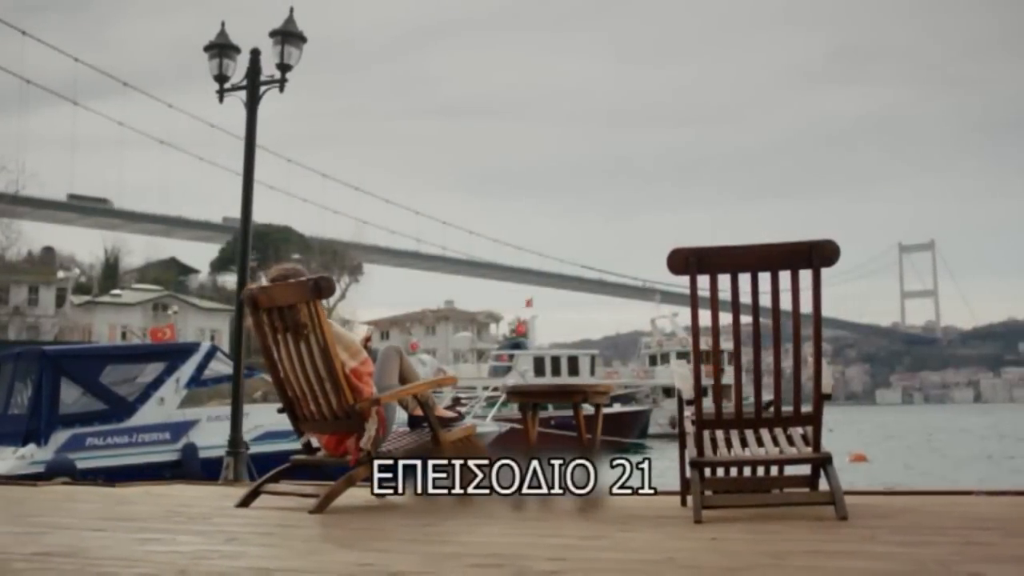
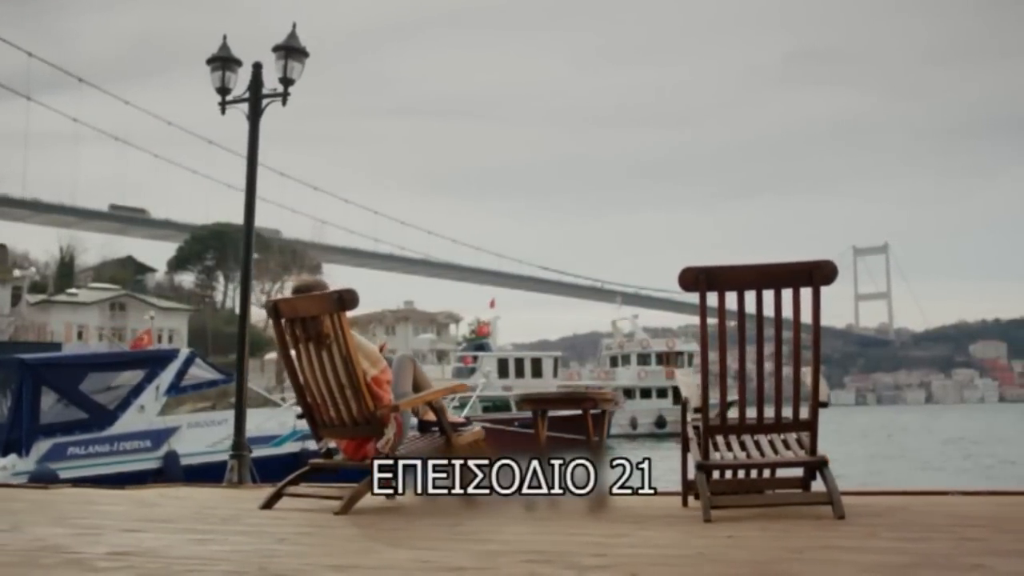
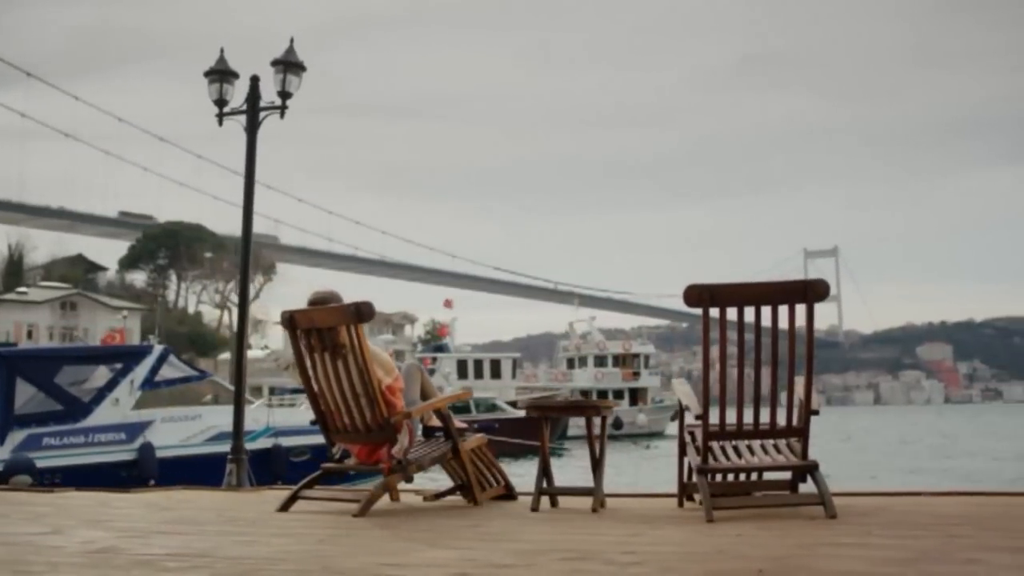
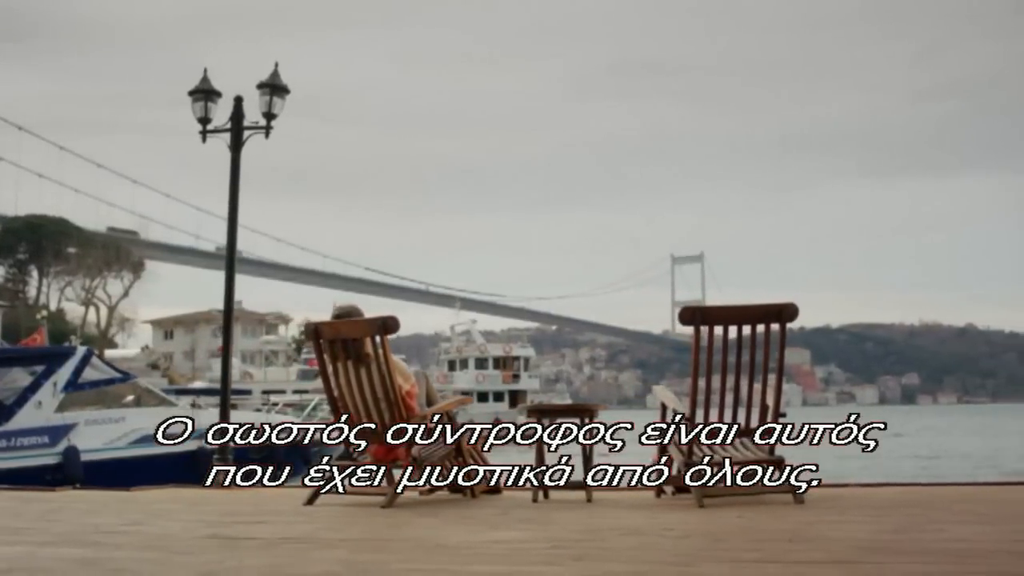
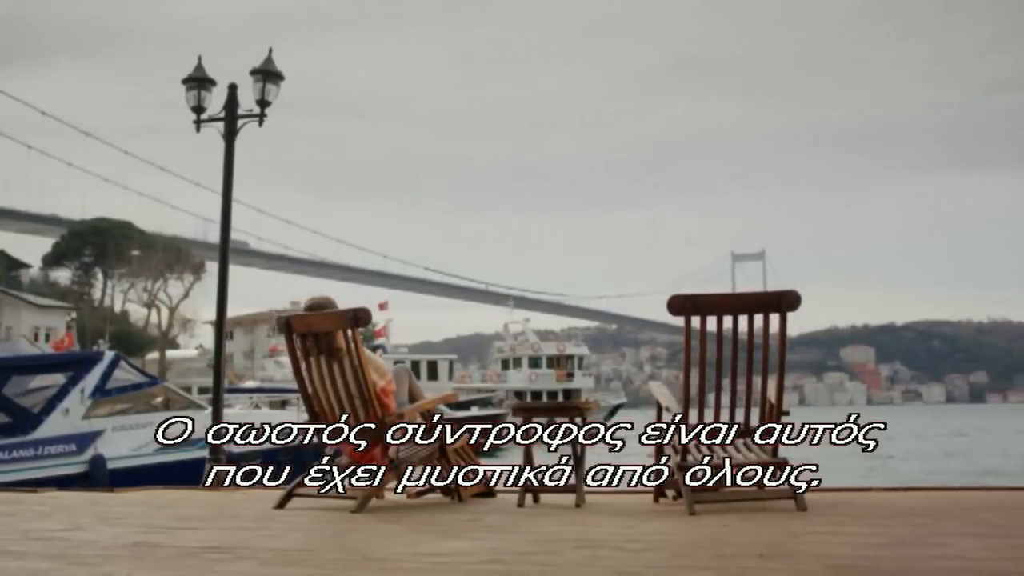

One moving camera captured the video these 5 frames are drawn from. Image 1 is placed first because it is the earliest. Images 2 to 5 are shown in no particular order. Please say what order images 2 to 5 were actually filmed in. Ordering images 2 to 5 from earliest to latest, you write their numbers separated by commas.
2, 3, 5, 4
